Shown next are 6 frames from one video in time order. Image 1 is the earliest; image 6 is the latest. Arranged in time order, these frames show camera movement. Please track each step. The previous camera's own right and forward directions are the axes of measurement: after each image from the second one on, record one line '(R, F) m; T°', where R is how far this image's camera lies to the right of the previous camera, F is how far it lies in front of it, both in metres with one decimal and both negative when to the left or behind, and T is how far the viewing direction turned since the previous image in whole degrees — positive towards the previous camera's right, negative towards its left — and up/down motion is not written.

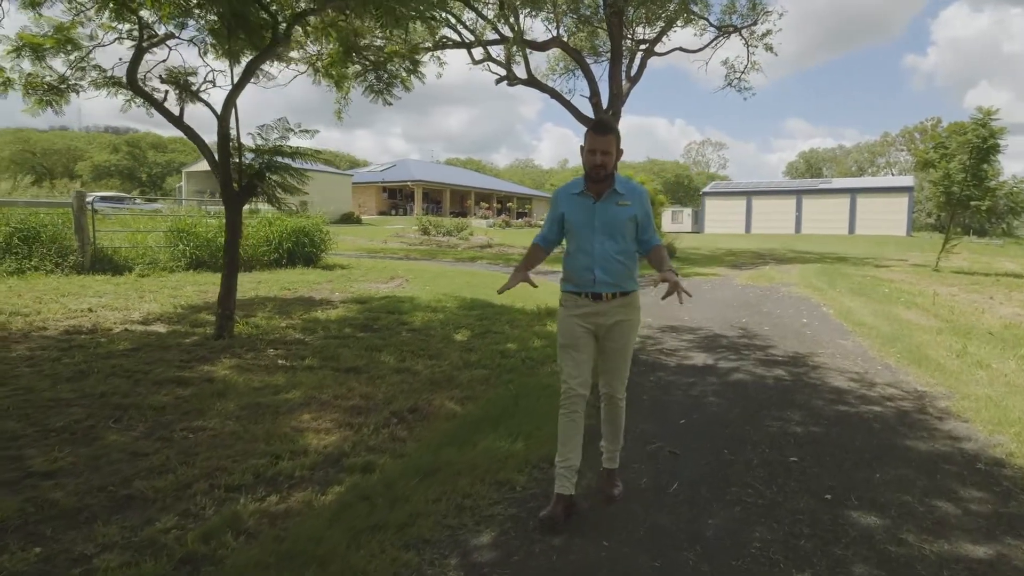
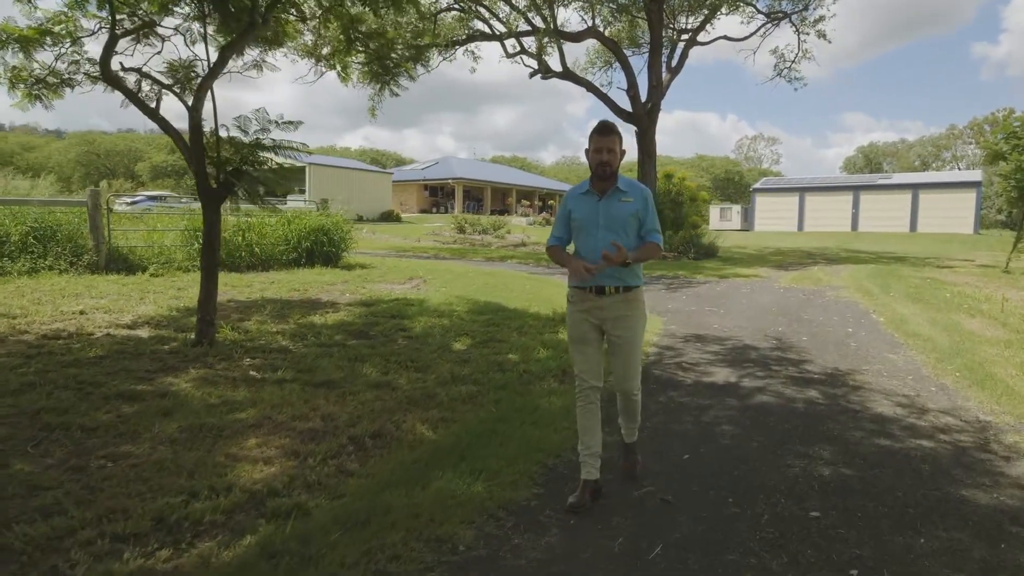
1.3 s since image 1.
(+0.4, +0.6) m; -4°
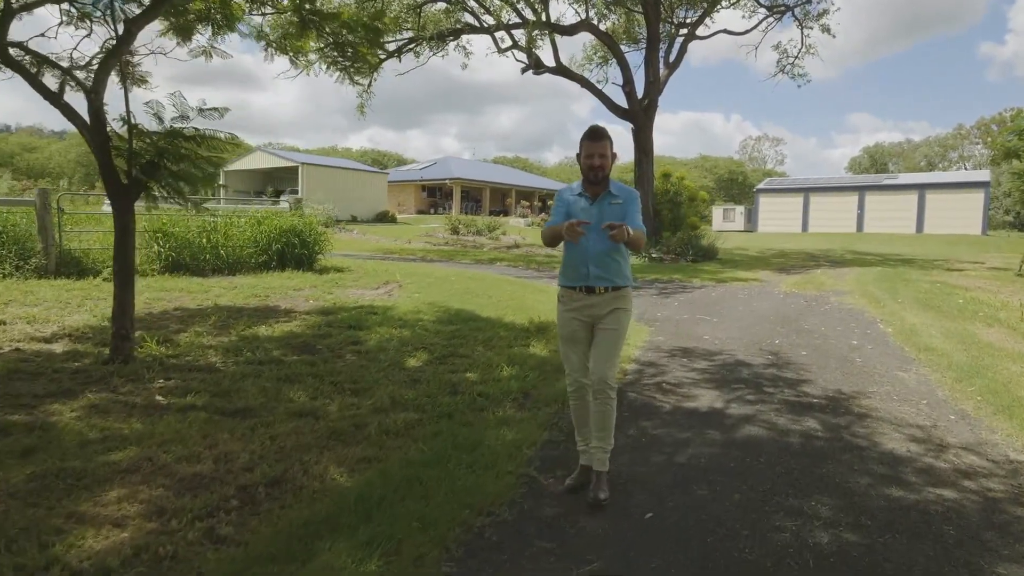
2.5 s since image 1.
(+0.4, +0.7) m; 0°
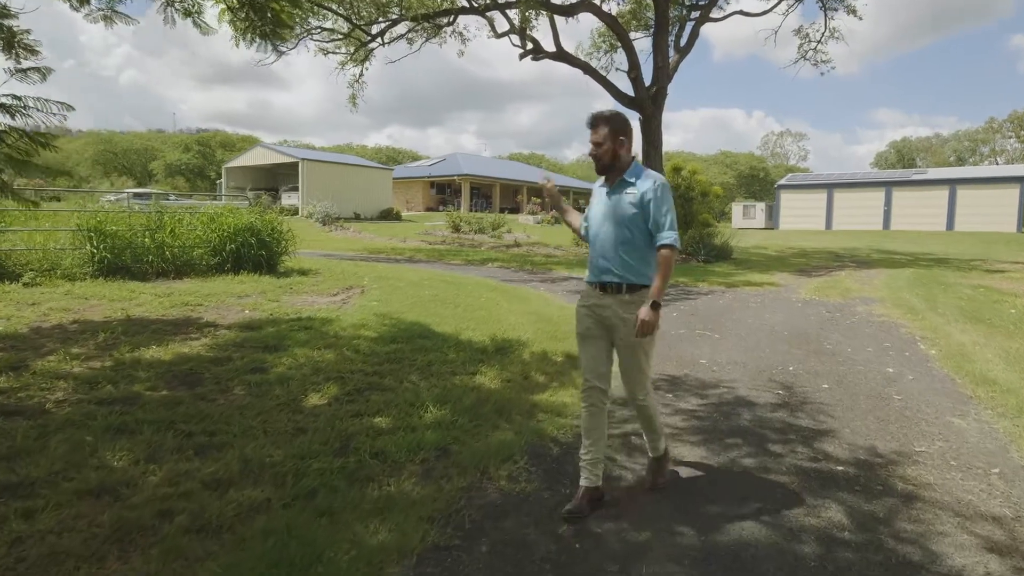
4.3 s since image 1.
(+0.6, +1.4) m; -2°
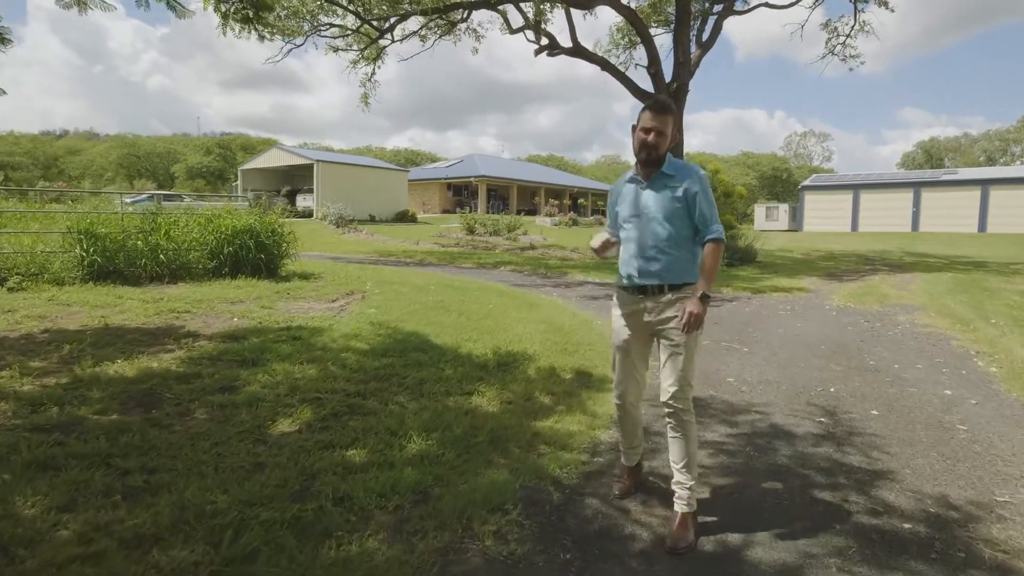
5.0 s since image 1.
(+0.1, +0.6) m; -2°
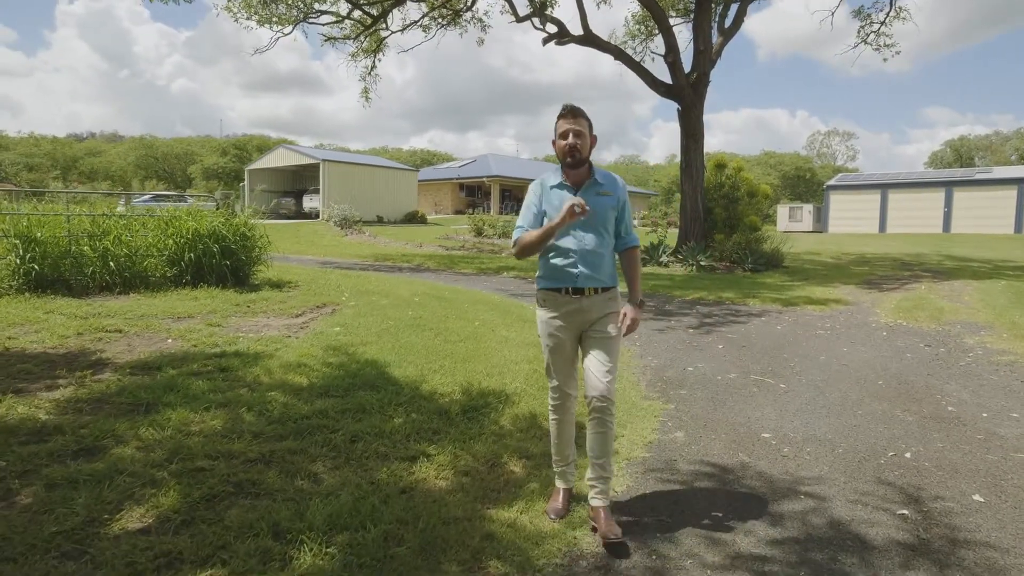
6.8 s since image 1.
(+0.3, +1.2) m; -2°
